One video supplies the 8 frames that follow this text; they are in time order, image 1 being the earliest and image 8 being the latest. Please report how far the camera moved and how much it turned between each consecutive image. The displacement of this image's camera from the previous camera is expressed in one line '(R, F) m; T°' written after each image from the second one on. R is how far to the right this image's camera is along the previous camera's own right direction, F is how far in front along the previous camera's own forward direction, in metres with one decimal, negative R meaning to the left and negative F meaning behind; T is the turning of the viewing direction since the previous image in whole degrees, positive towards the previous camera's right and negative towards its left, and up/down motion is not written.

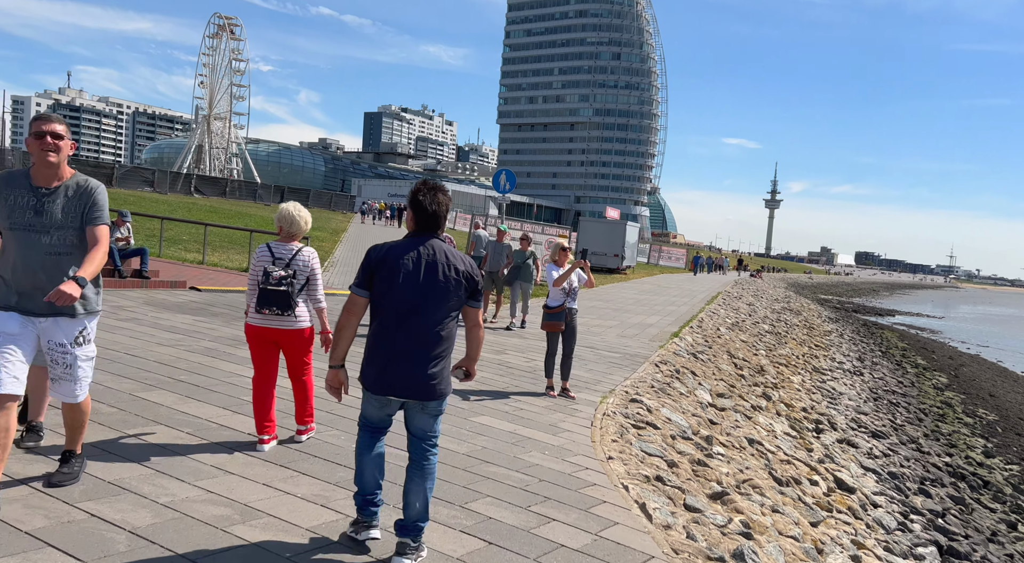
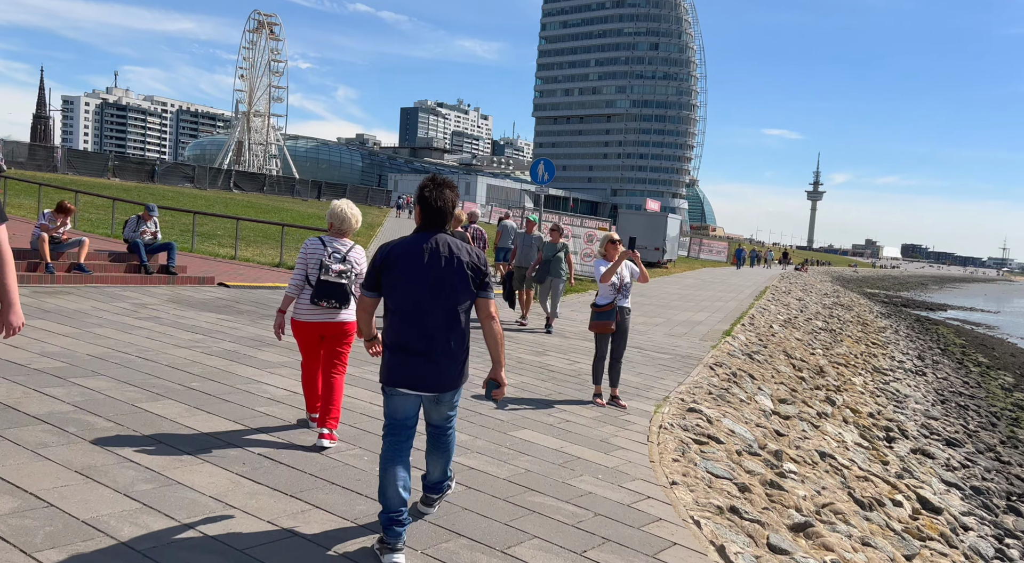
(-0.1, +0.8) m; -3°
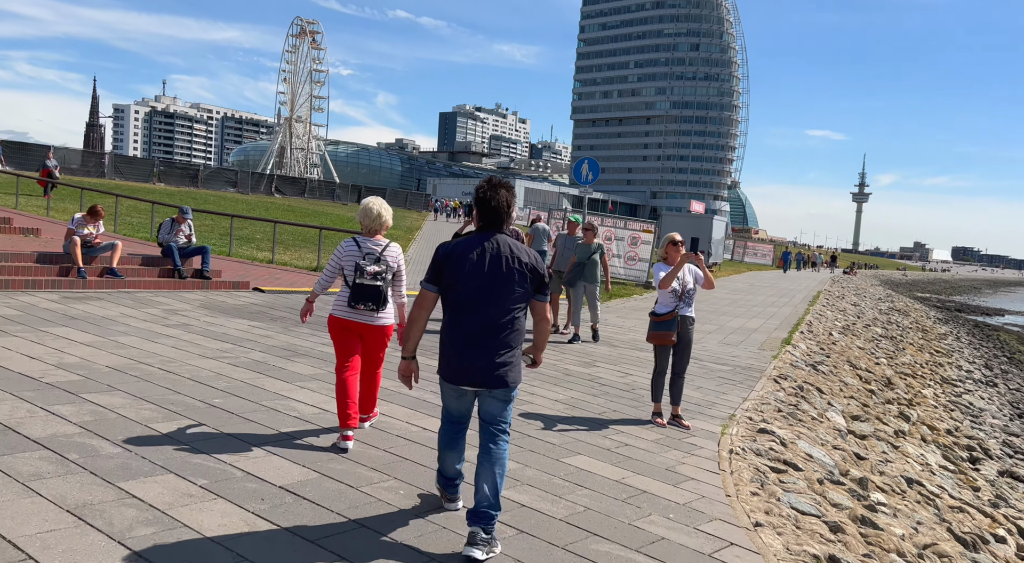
(-0.1, +0.7) m; -3°
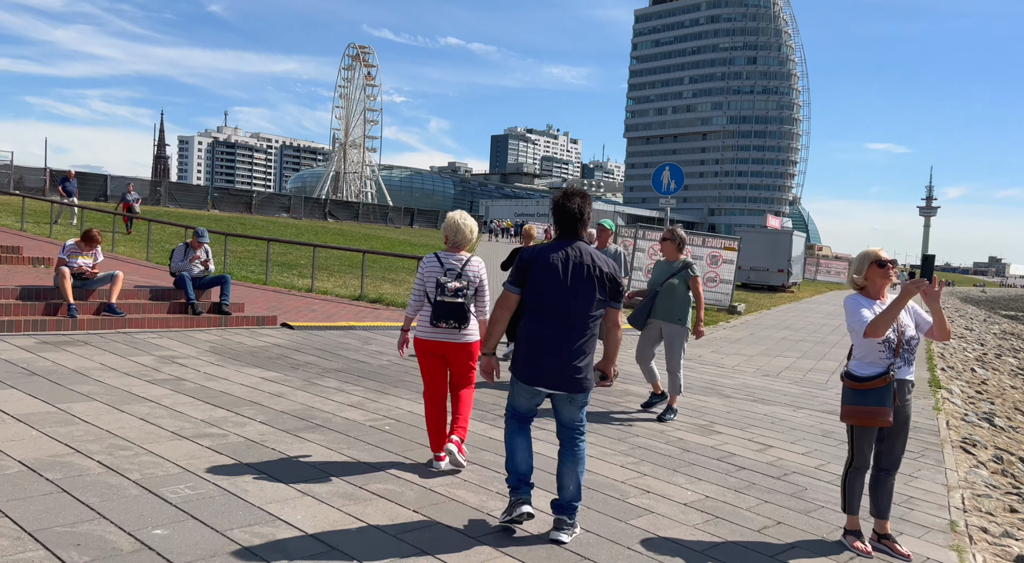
(-0.3, +2.4) m; -4°
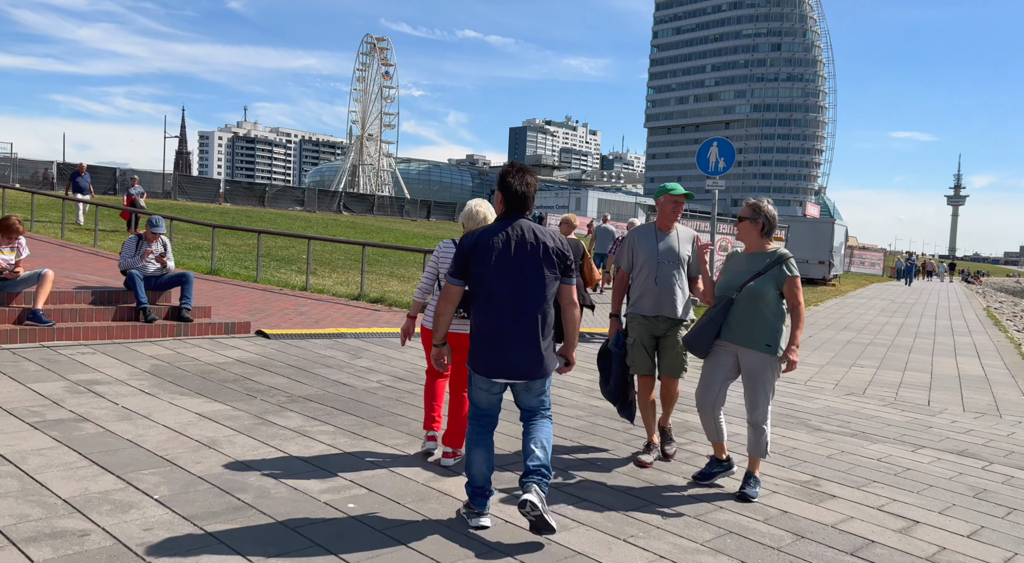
(0.0, +2.1) m; -1°
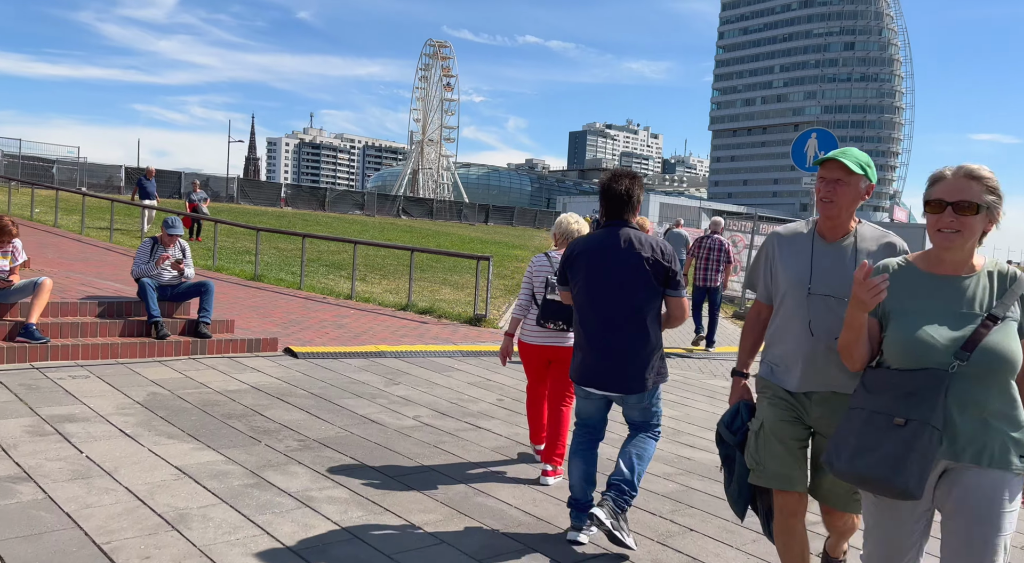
(-0.1, +1.4) m; -4°
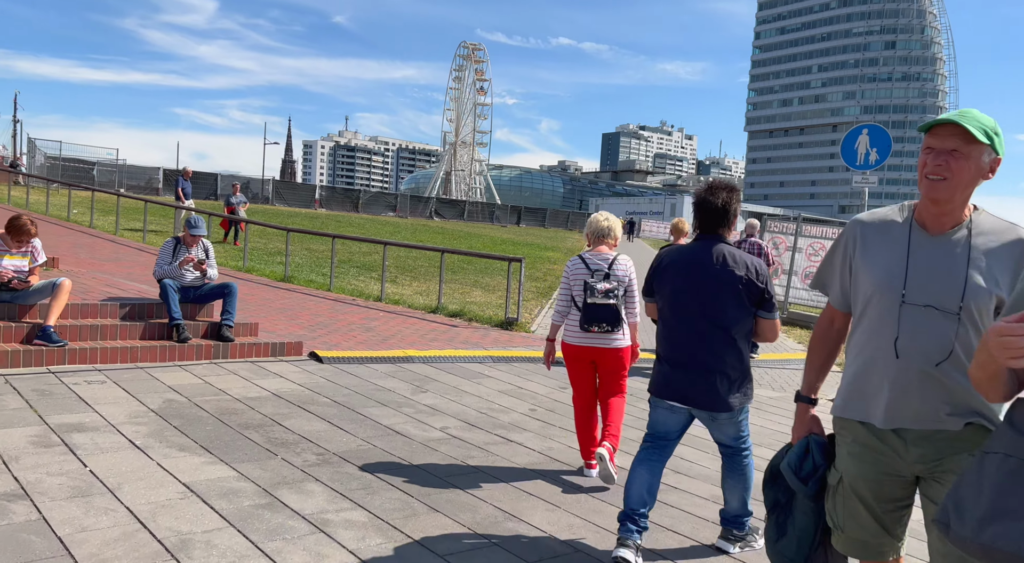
(0.0, +0.4) m; -2°
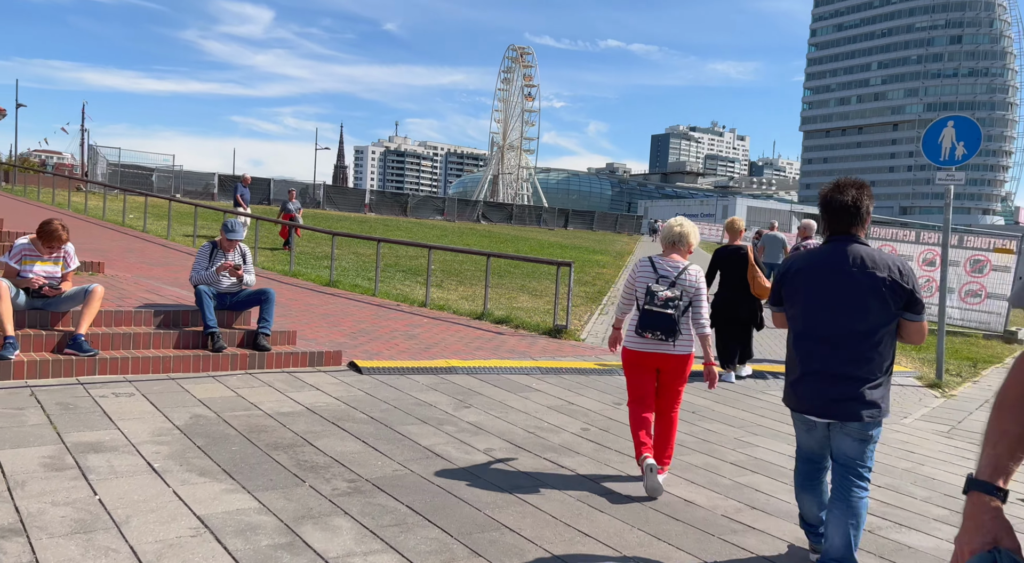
(0.0, +0.5) m; -3°
